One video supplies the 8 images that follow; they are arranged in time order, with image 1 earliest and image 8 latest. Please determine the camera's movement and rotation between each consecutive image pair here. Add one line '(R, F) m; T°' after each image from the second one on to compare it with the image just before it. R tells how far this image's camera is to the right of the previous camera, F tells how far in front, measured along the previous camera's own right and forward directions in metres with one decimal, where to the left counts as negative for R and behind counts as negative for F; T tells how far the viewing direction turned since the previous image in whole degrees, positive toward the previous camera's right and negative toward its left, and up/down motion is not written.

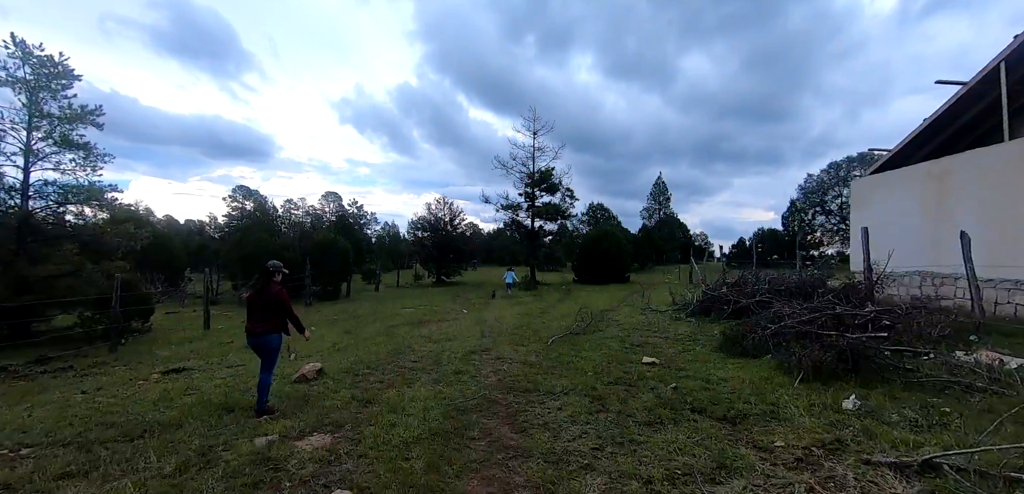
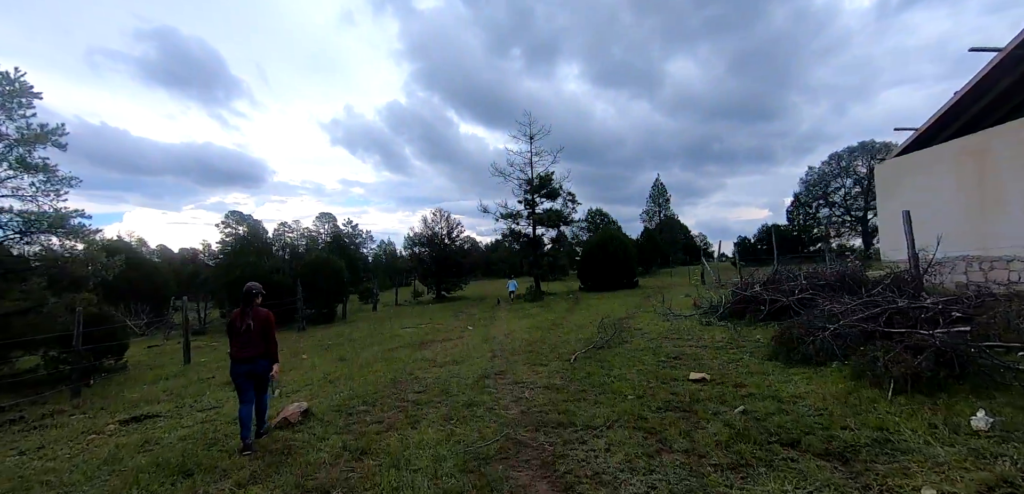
(-0.2, +1.1) m; 0°
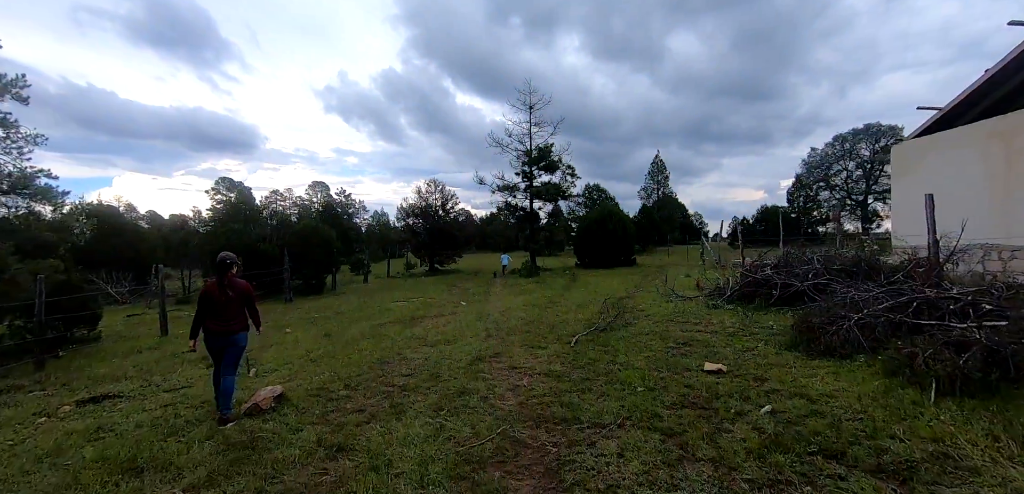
(-0.1, +0.7) m; +1°
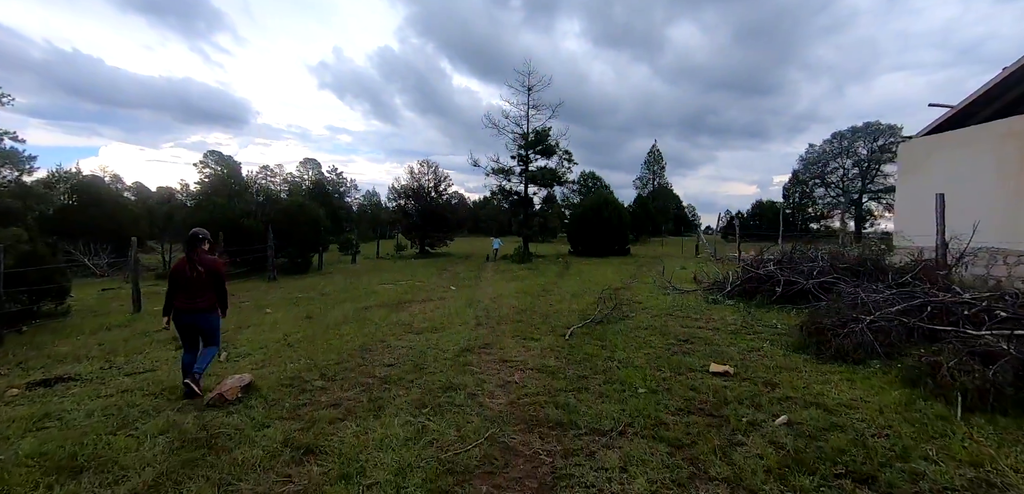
(0.0, +0.5) m; +1°
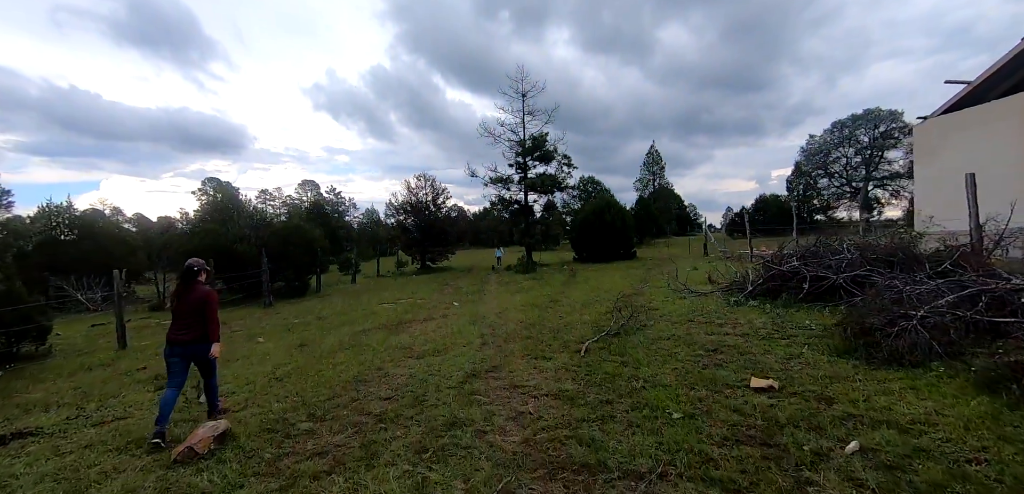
(0.0, +0.6) m; 0°
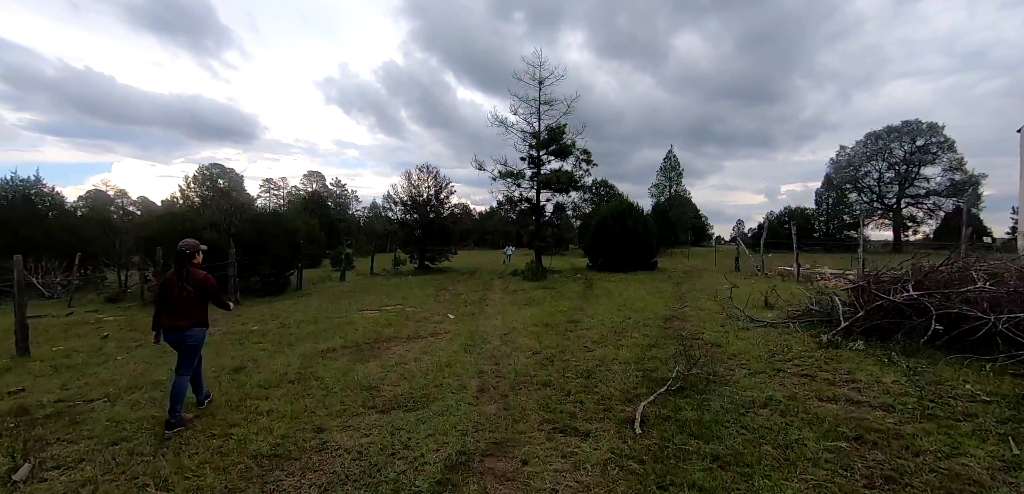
(-0.1, +2.3) m; -1°
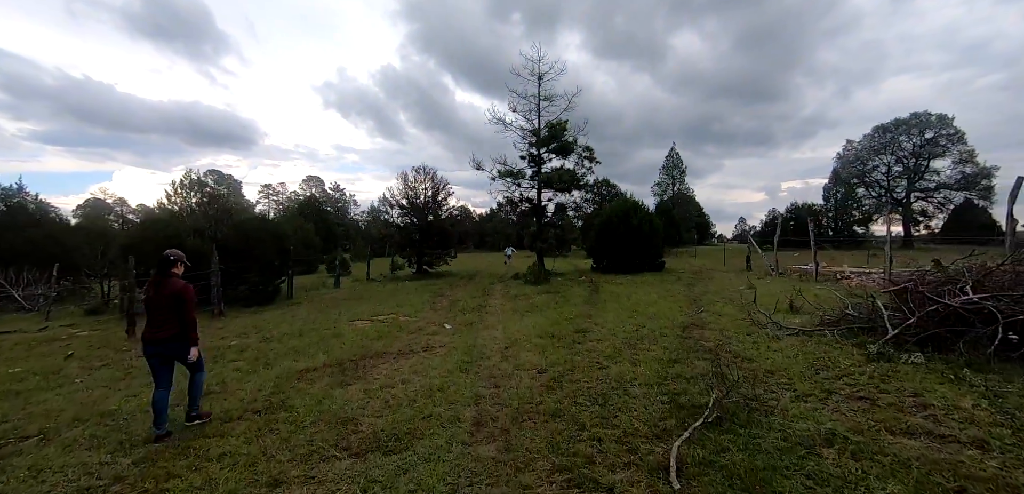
(0.0, +0.8) m; 0°
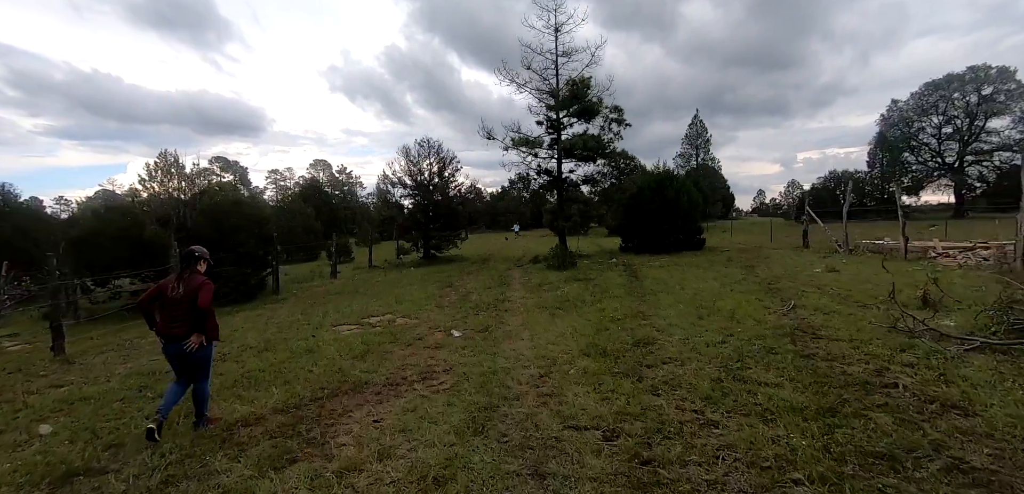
(-0.2, +2.4) m; -1°
